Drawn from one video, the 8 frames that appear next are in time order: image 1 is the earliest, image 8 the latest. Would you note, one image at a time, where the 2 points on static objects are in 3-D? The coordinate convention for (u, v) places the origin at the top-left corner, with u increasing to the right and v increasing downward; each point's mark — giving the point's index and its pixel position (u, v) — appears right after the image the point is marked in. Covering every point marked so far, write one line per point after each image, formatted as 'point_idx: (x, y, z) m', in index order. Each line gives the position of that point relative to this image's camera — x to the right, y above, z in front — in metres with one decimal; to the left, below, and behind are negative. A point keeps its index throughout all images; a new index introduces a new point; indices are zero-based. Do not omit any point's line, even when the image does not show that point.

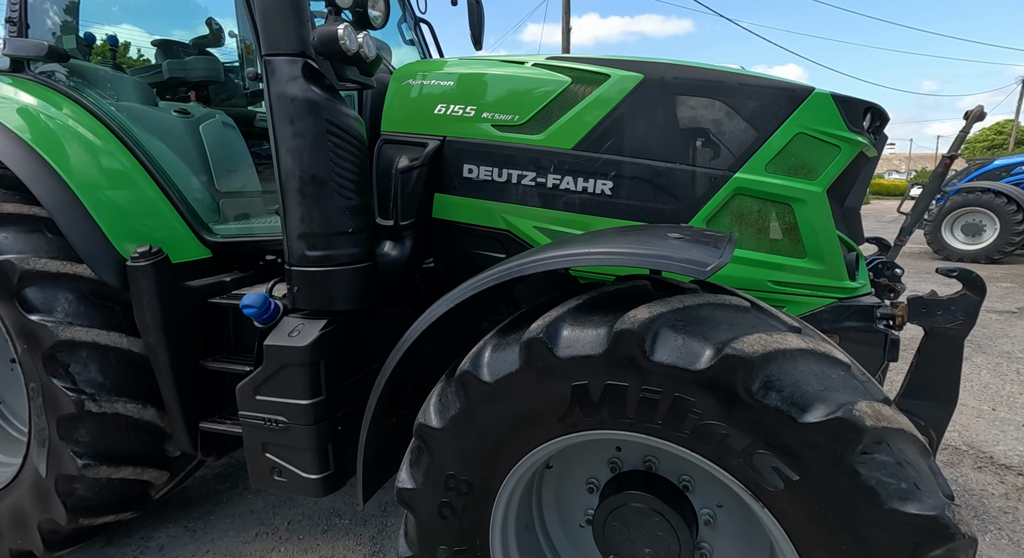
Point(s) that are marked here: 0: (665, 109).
0: (+0.4, +0.5, +1.5) m
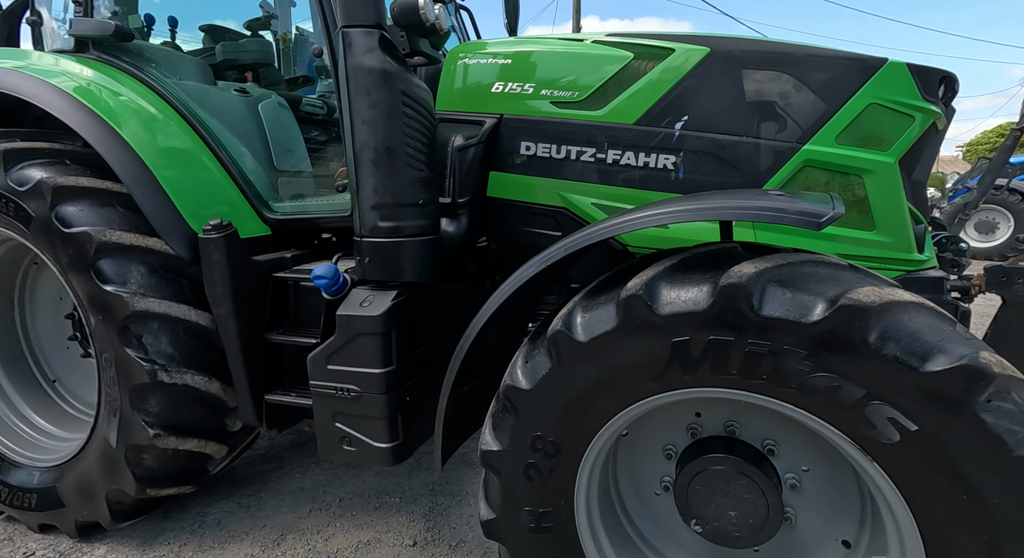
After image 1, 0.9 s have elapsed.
0: (+0.6, +0.6, +1.5) m
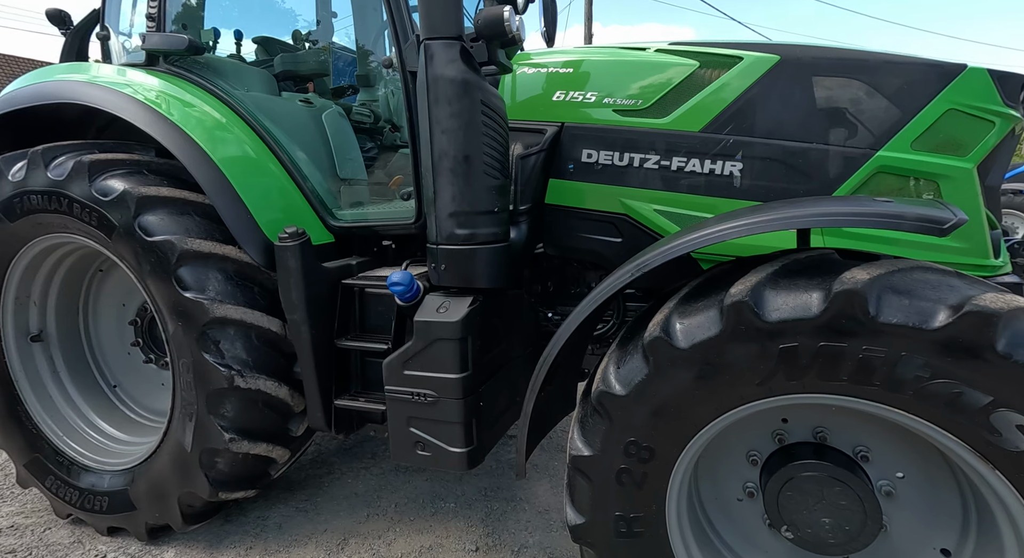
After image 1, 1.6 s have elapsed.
0: (+0.8, +0.5, +1.5) m
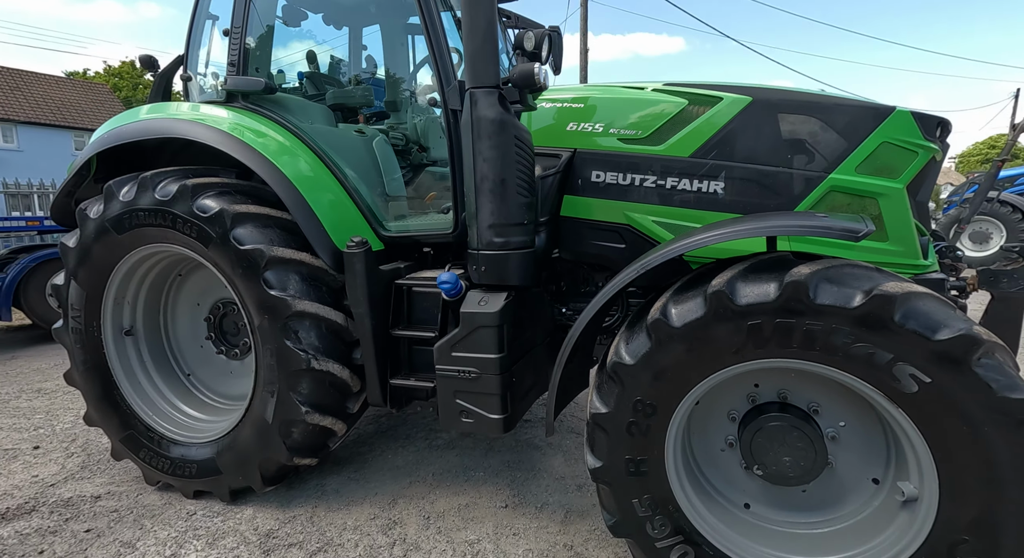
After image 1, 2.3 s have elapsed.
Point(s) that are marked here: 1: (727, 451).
0: (+0.9, +0.5, +1.9) m
1: (+0.6, -0.5, +1.6) m
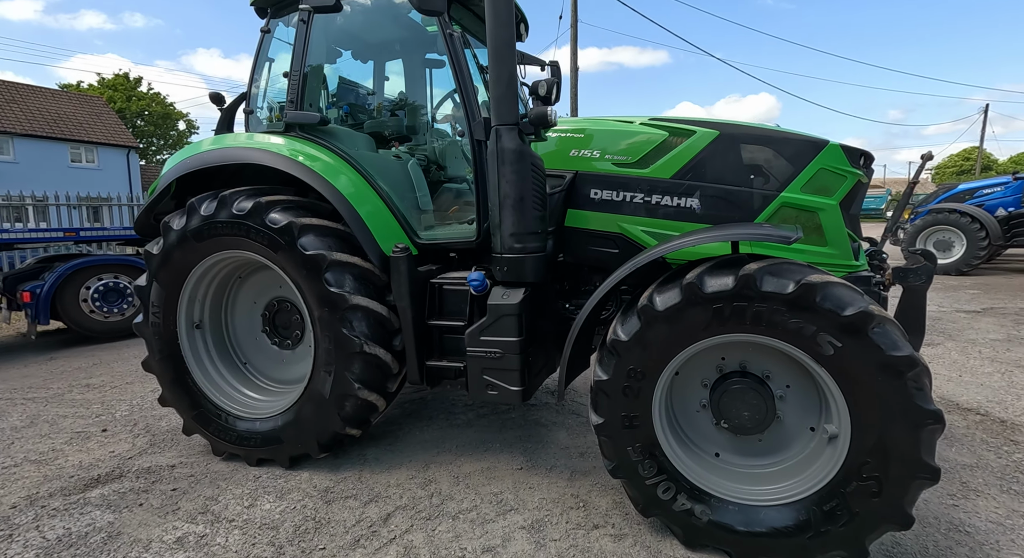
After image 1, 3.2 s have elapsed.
0: (+1.0, +0.6, +2.4) m
1: (+0.7, -0.5, +2.1) m
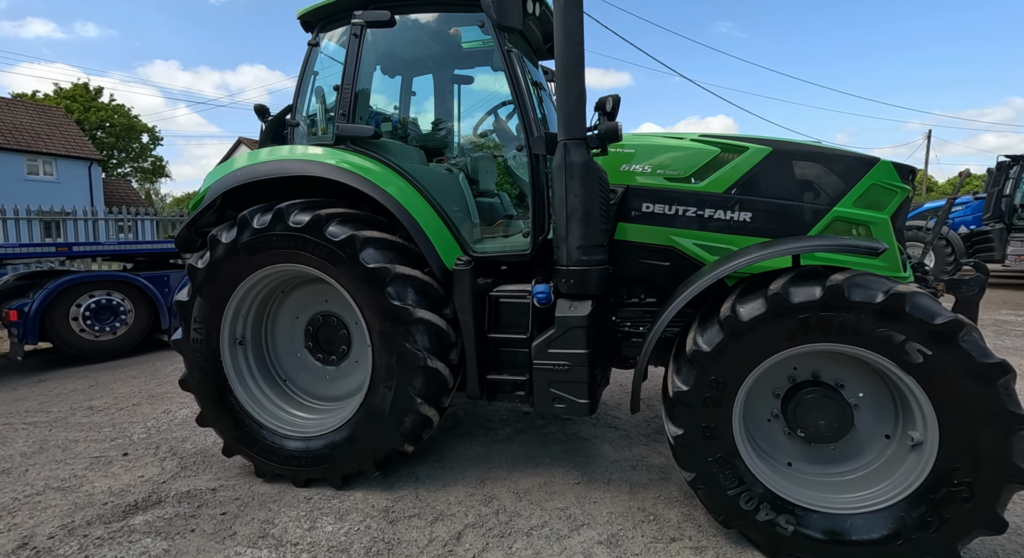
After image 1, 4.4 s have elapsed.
0: (+1.2, +0.5, +2.5) m
1: (+1.0, -0.5, +2.1) m
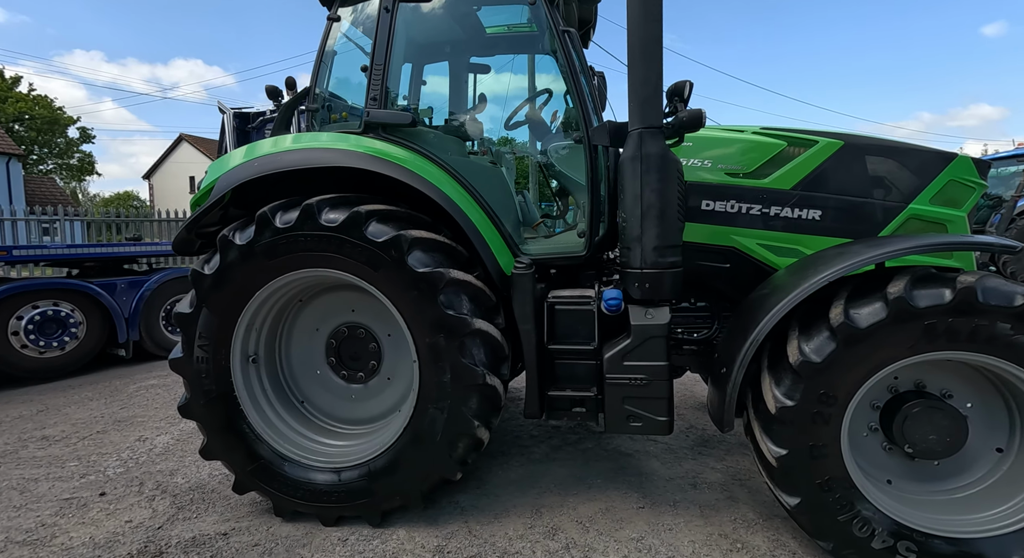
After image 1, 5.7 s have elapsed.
0: (+1.5, +0.5, +2.3) m
1: (+1.3, -0.6, +1.9) m
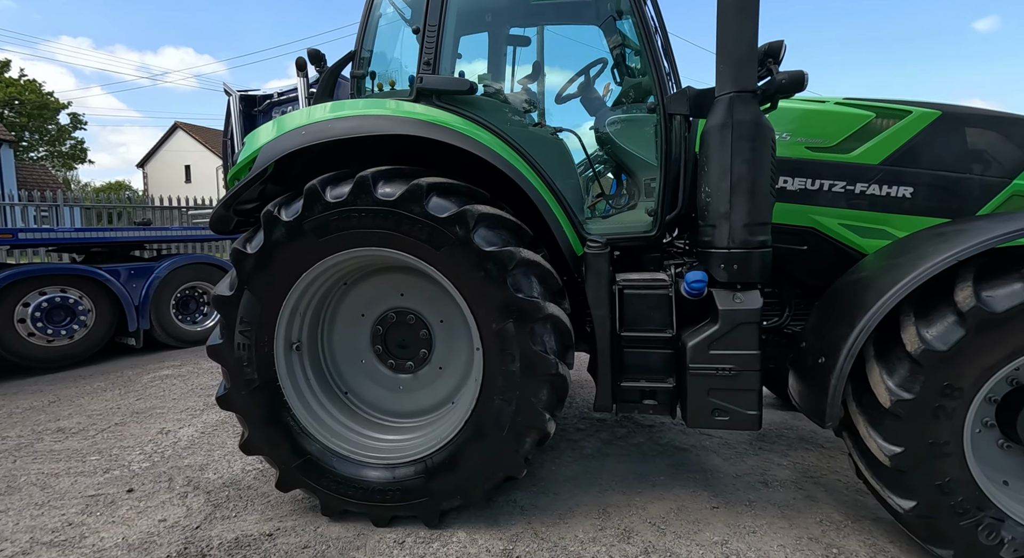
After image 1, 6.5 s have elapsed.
0: (+1.7, +0.6, +2.1) m
1: (+1.5, -0.5, +1.8) m
